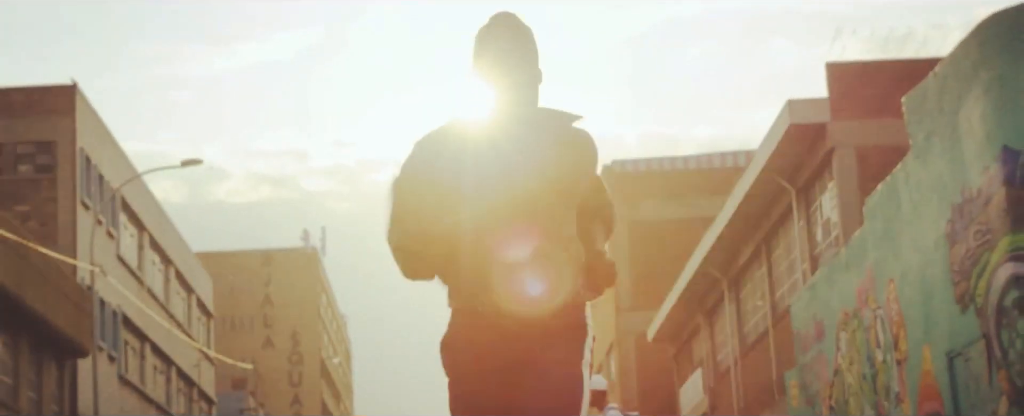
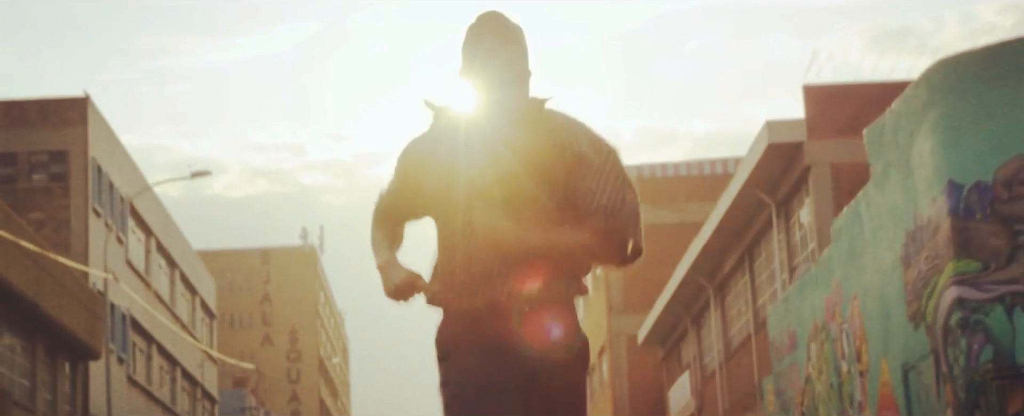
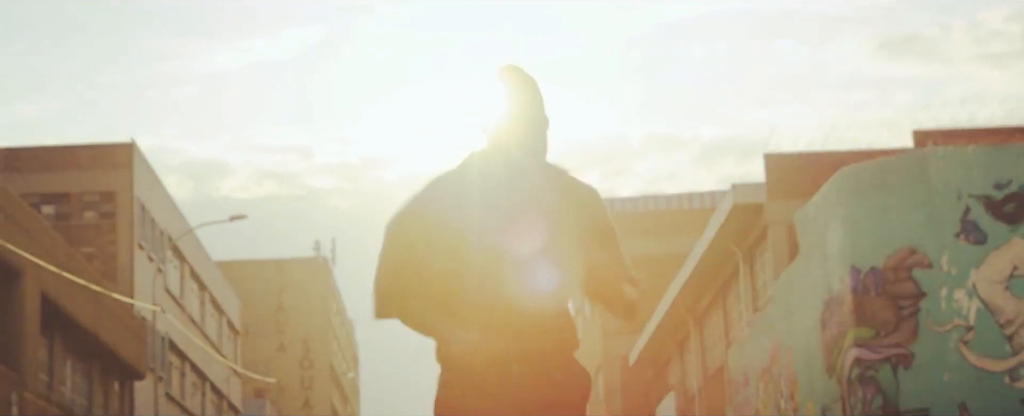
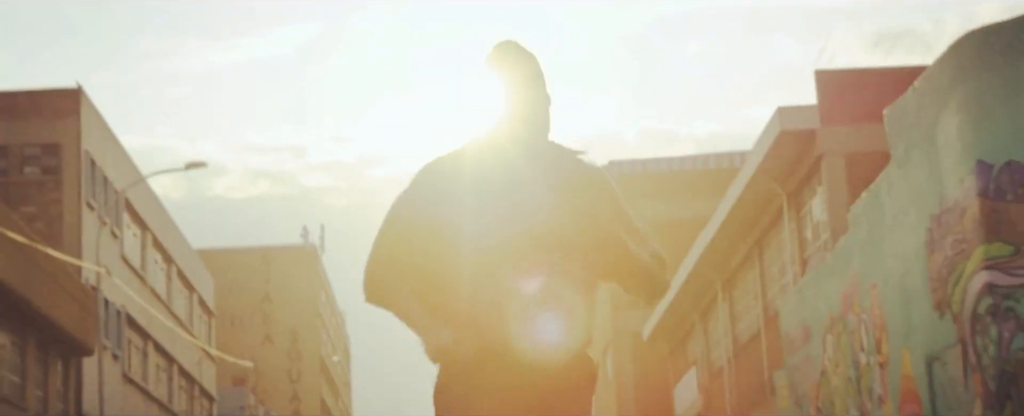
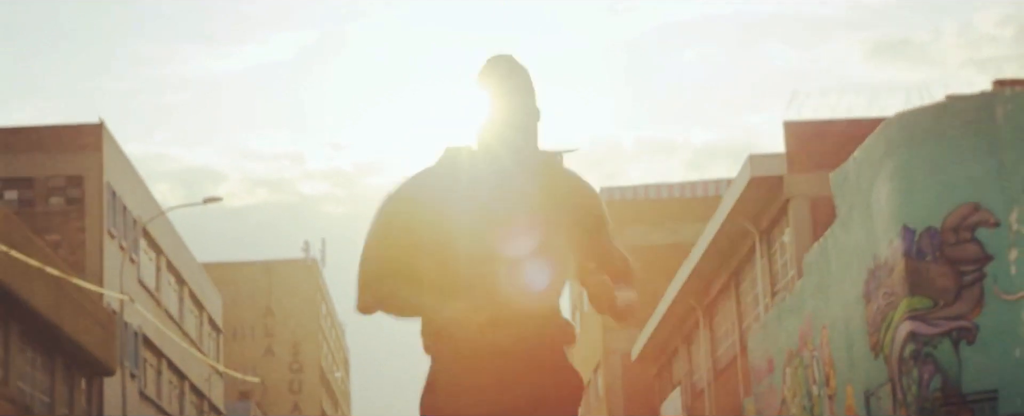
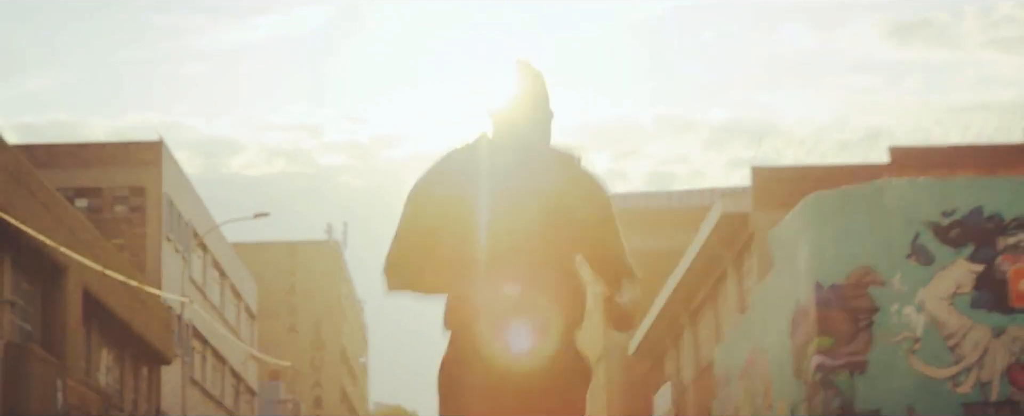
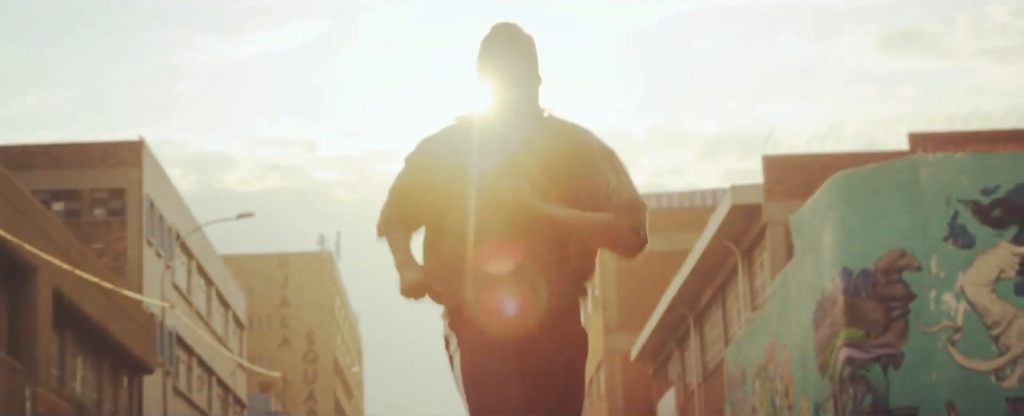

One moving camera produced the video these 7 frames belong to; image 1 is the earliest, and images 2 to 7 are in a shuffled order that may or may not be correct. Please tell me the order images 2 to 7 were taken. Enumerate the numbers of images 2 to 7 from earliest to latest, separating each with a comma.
4, 2, 5, 3, 7, 6
